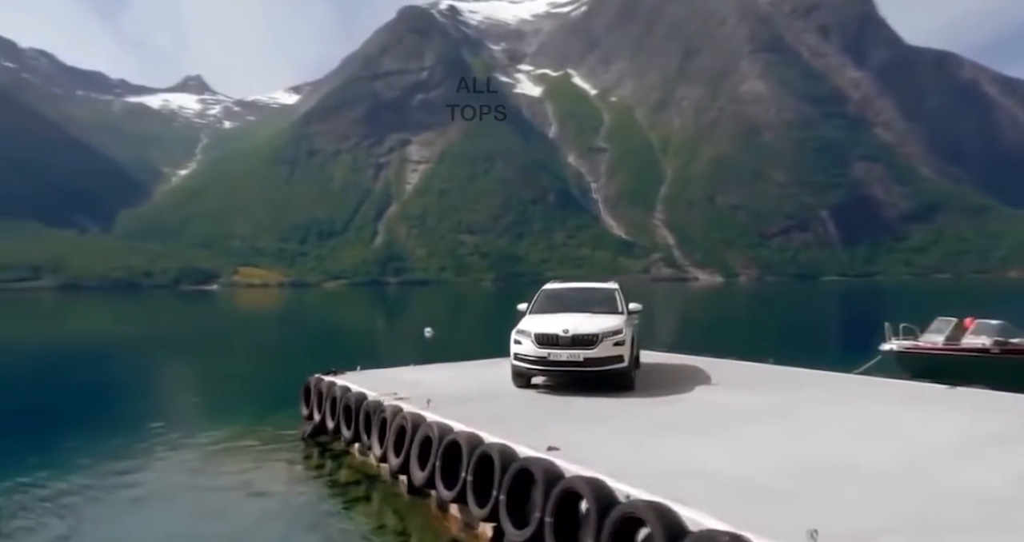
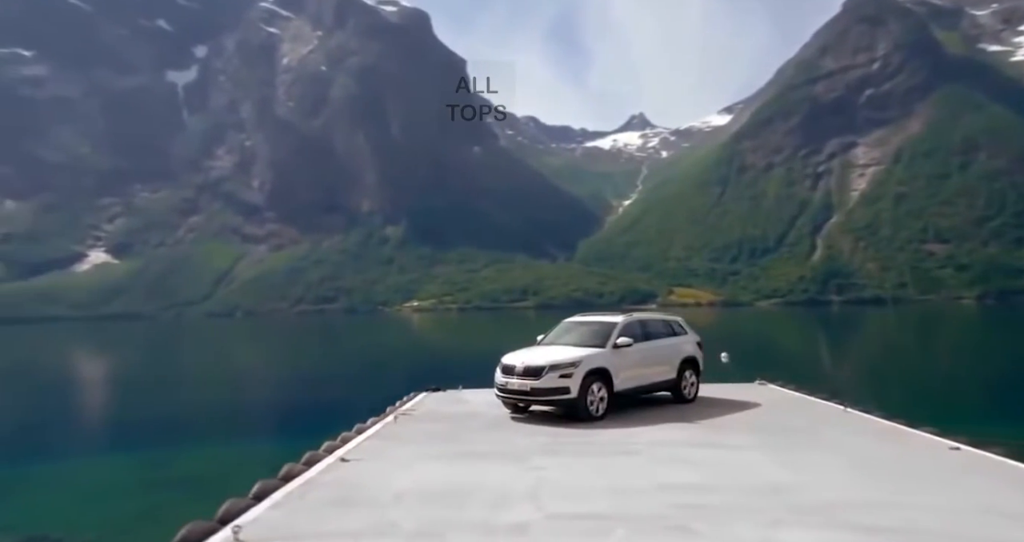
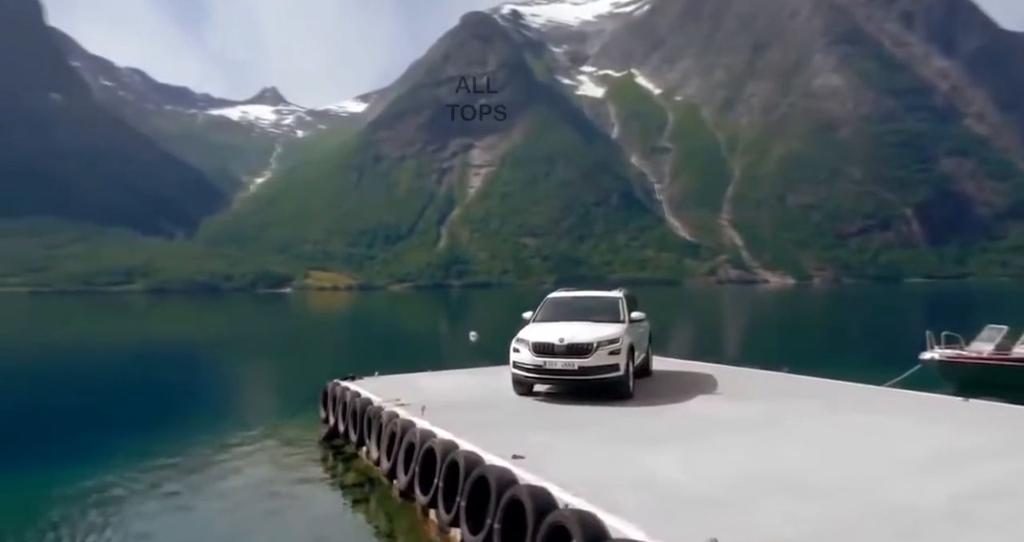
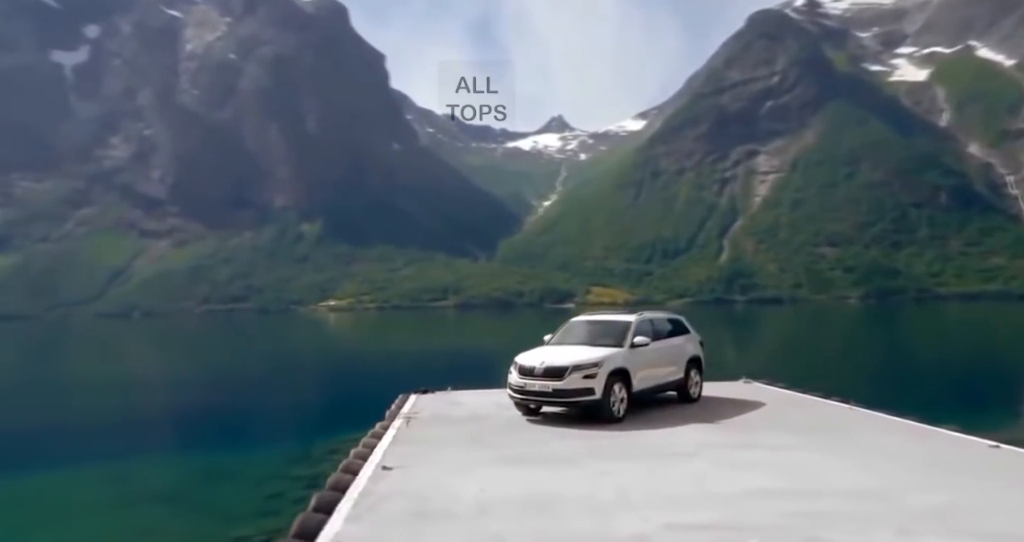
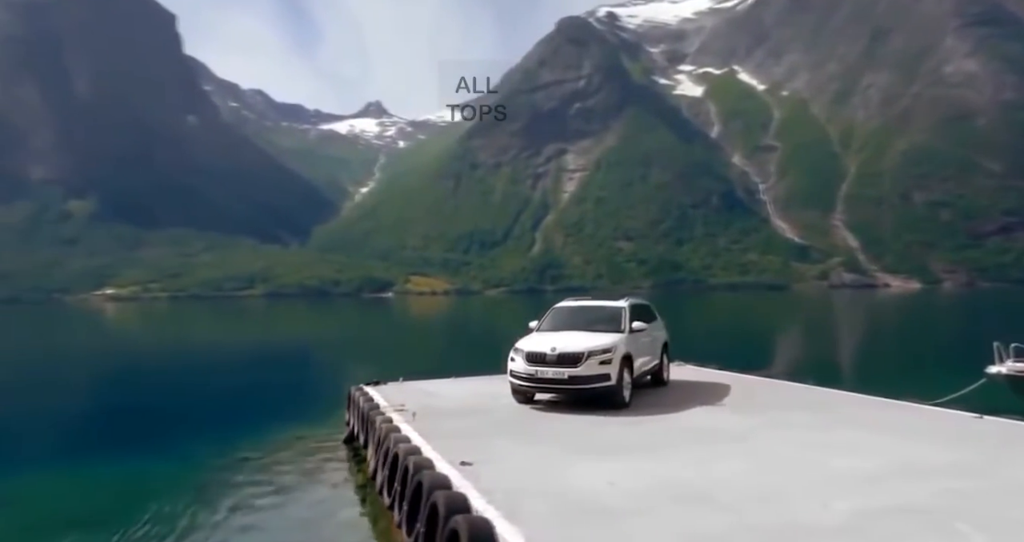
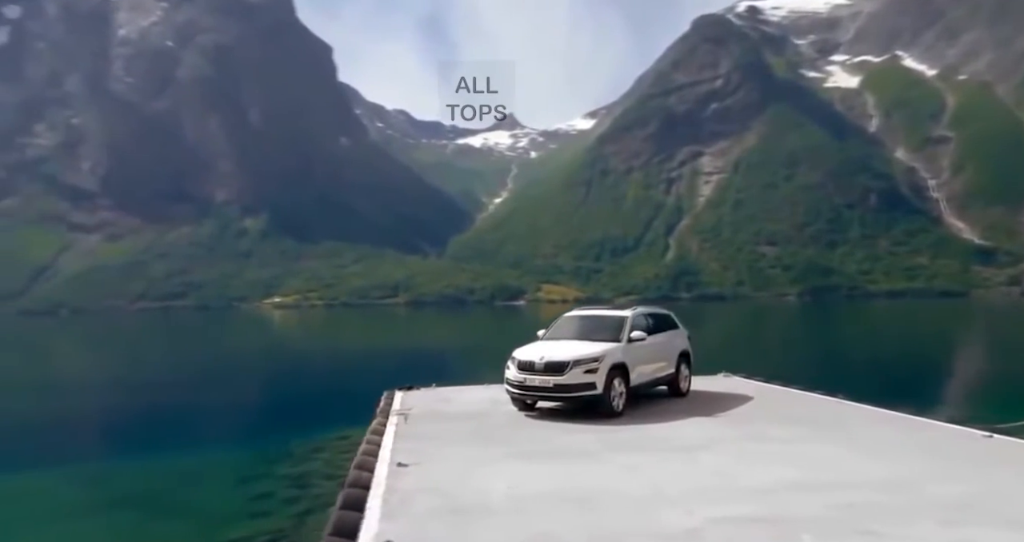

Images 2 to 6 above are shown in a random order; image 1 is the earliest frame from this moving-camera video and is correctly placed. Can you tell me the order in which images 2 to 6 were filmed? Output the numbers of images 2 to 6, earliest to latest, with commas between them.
3, 5, 6, 4, 2
